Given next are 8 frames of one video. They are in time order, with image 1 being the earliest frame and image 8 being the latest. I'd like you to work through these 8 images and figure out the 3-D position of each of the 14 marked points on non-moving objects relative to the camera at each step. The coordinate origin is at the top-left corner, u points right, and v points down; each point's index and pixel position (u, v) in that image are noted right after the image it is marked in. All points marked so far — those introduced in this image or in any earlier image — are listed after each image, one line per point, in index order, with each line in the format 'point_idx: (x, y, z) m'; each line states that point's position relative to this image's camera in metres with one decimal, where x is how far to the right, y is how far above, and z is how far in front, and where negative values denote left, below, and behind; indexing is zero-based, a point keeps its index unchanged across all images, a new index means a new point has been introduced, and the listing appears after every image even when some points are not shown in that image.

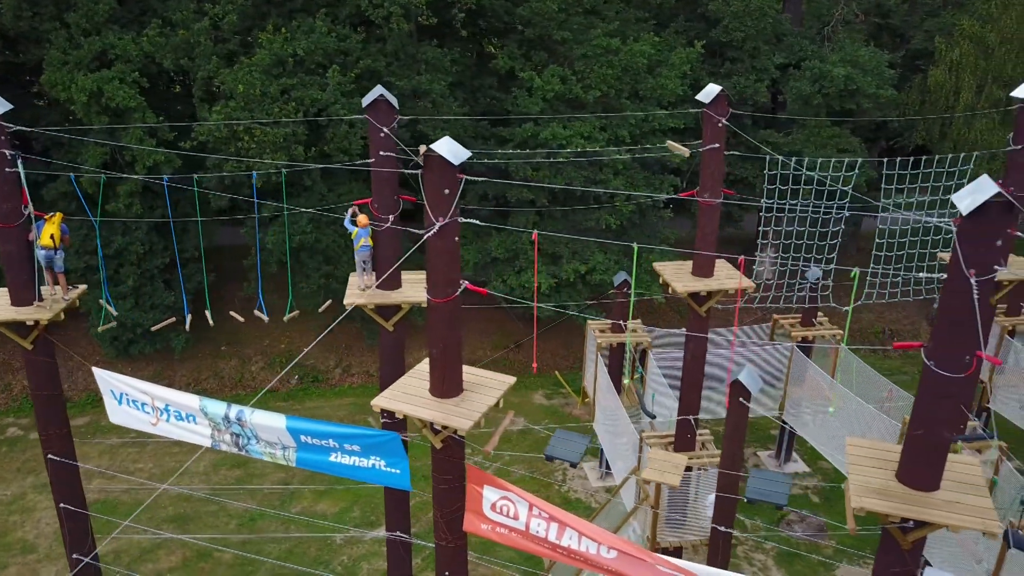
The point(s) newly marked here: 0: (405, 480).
0: (-0.9, -1.5, +6.4) m
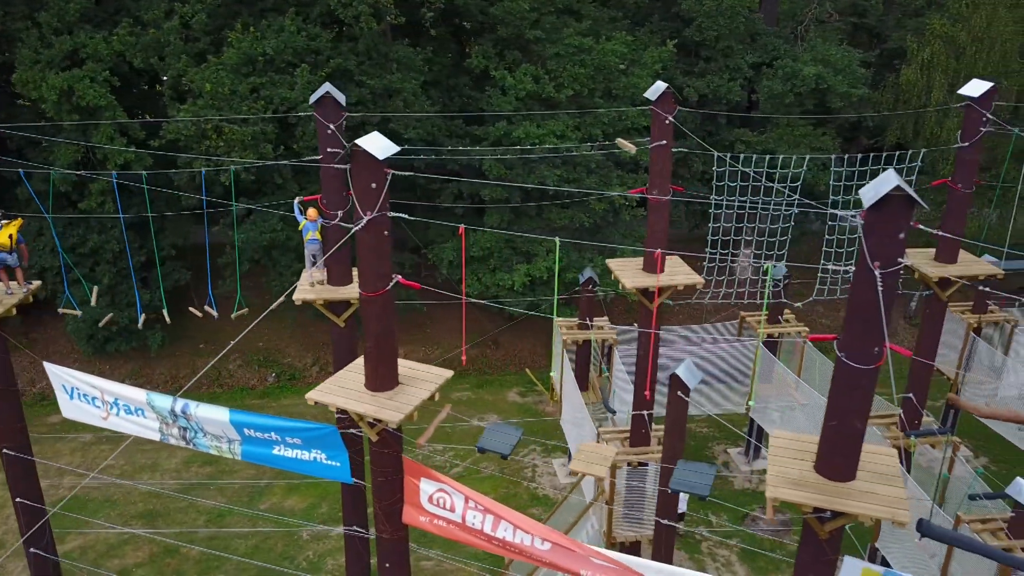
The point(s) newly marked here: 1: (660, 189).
0: (-1.3, -1.5, +6.5) m
1: (+1.5, +1.0, +8.0) m
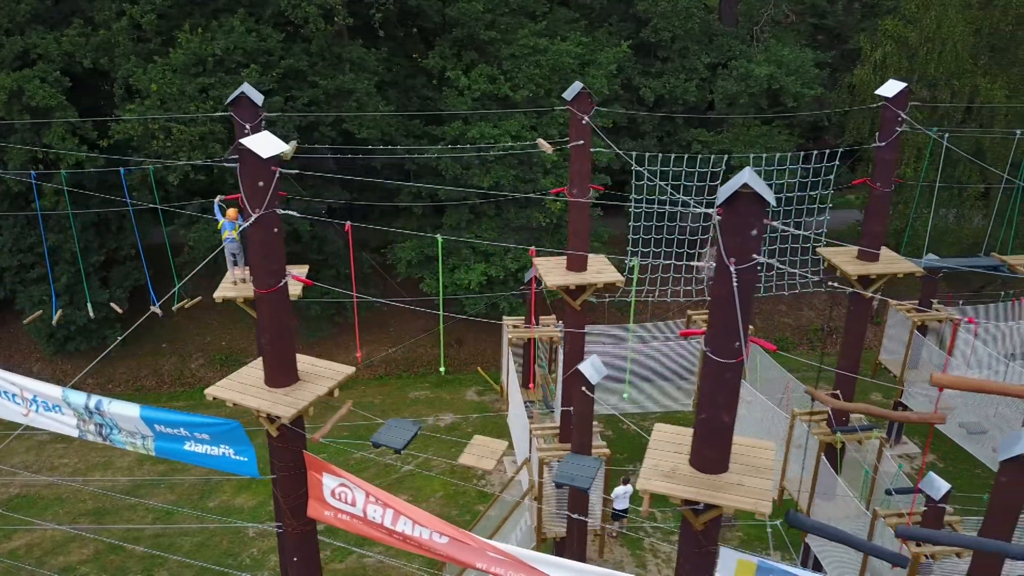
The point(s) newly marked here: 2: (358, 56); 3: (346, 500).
0: (-2.1, -1.4, +6.6) m
1: (+0.7, +1.0, +8.1) m
2: (-2.6, +3.9, +13.6) m
3: (-1.3, -1.6, +6.3) m
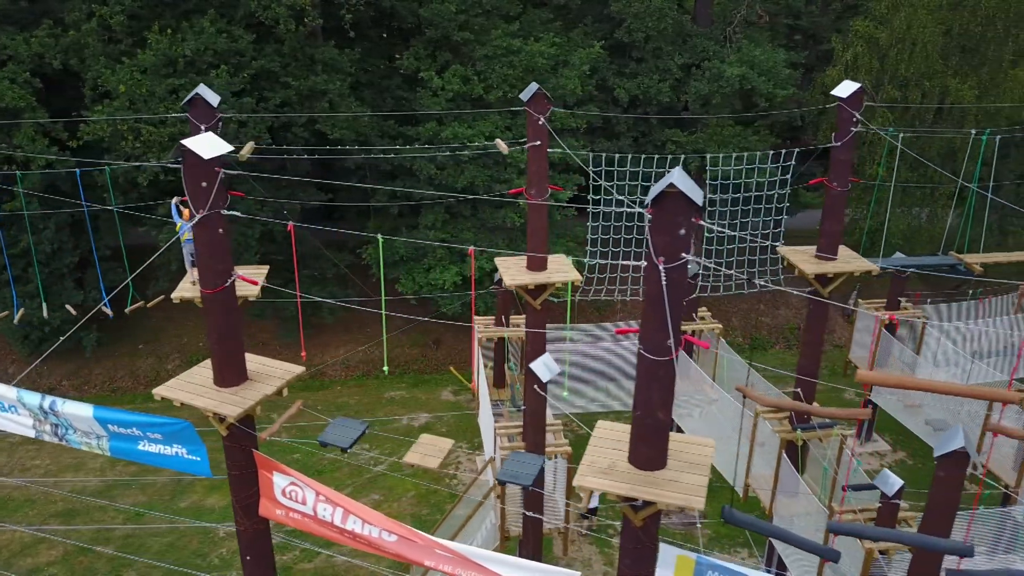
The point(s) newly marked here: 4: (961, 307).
0: (-2.5, -1.4, +6.6) m
1: (+0.3, +1.0, +8.1) m
2: (-3.1, +3.9, +13.6) m
3: (-1.7, -1.6, +6.3) m
4: (+7.0, -0.3, +12.7) m
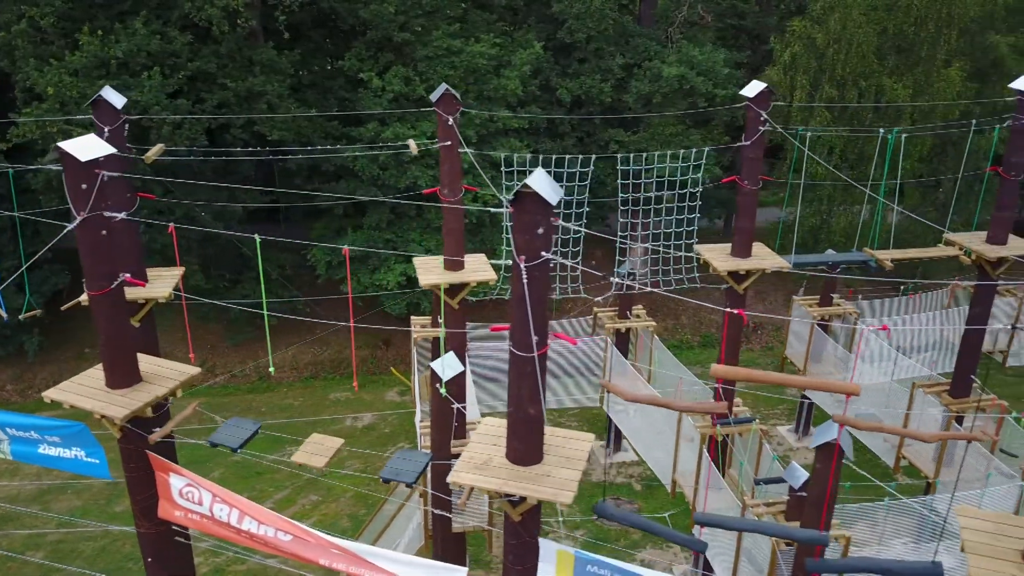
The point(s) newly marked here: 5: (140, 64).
0: (-3.3, -1.5, +6.6) m
1: (-0.6, +1.0, +8.2) m
2: (-4.1, +3.9, +13.6) m
3: (-2.5, -1.7, +6.3) m
4: (+6.1, -0.2, +12.9) m
5: (-5.7, +3.5, +12.5) m
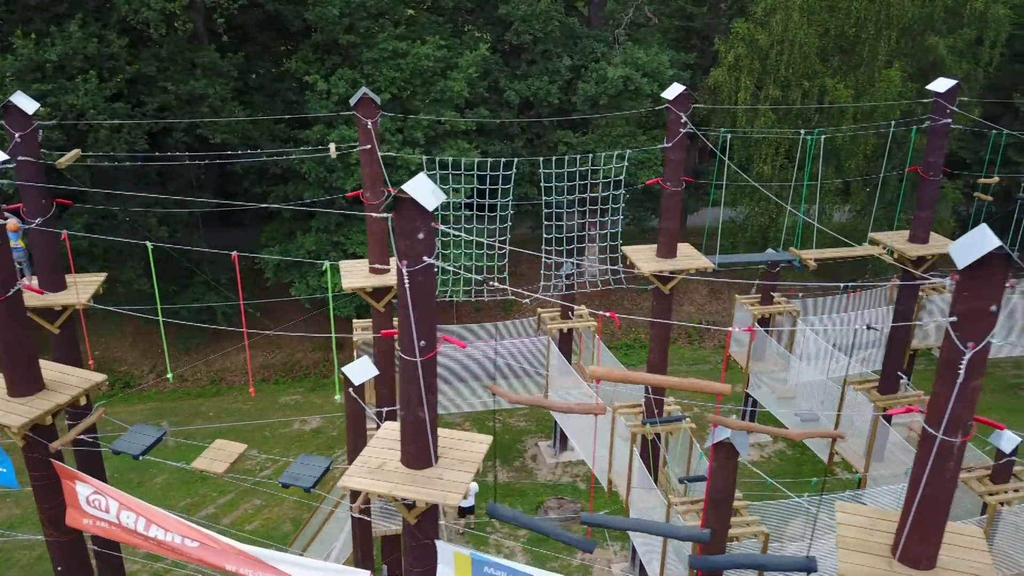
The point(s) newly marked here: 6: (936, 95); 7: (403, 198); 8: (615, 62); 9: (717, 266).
0: (-4.0, -1.5, +6.5) m
1: (-1.4, +1.0, +8.2) m
2: (-5.0, +3.8, +13.5) m
3: (-3.2, -1.7, +6.3) m
4: (+5.2, -0.2, +13.1) m
5: (-6.7, +3.4, +12.4) m
6: (+4.6, +2.1, +8.9) m
7: (-0.6, +0.5, +4.6) m
8: (+1.9, +4.2, +15.2) m
9: (+2.3, +0.2, +8.9) m
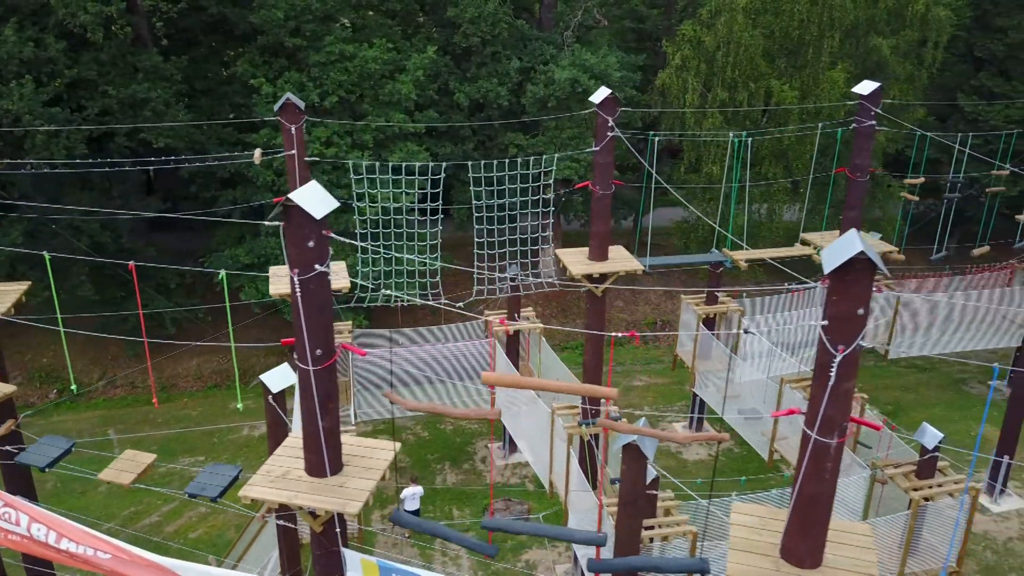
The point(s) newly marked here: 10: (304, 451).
0: (-4.7, -1.6, +6.4) m
1: (-2.1, +0.9, +8.1) m
2: (-5.9, +3.7, +13.4) m
3: (-3.8, -1.8, +6.2) m
4: (+4.3, -0.2, +13.2) m
5: (-7.5, +3.3, +12.3) m
6: (+3.9, +2.1, +9.0) m
7: (-1.2, +0.5, +4.6) m
8: (+1.0, +4.2, +15.3) m
9: (+1.5, +0.2, +9.0) m
10: (-1.3, -1.0, +5.2) m
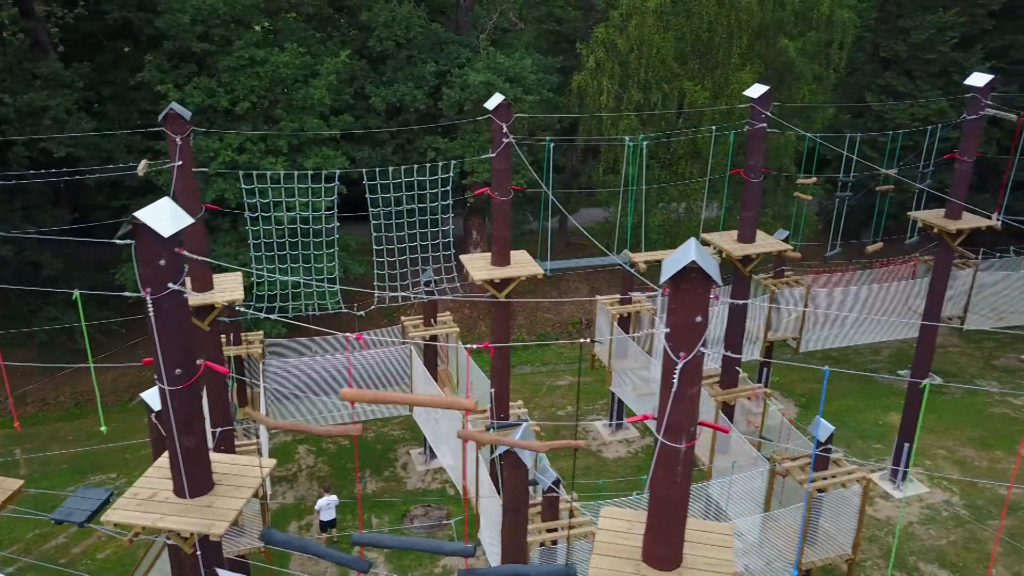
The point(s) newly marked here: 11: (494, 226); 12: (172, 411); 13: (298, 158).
0: (-5.6, -1.8, +6.1) m
1: (-3.2, +0.8, +8.0) m
2: (-7.4, +3.5, +13.0) m
3: (-4.7, -2.0, +6.0) m
4: (+3.0, -0.2, +13.5) m
5: (-8.9, +3.0, +11.7) m
6: (+2.7, +2.1, +9.2) m
7: (-2.0, +0.4, +4.5) m
8: (-0.6, +4.2, +15.3) m
9: (+0.4, +0.2, +9.1) m
10: (-2.1, -1.1, +5.1) m
11: (-0.2, +0.7, +8.9) m
12: (-2.0, -0.7, +4.9) m
13: (-3.8, +2.3, +14.4) m
